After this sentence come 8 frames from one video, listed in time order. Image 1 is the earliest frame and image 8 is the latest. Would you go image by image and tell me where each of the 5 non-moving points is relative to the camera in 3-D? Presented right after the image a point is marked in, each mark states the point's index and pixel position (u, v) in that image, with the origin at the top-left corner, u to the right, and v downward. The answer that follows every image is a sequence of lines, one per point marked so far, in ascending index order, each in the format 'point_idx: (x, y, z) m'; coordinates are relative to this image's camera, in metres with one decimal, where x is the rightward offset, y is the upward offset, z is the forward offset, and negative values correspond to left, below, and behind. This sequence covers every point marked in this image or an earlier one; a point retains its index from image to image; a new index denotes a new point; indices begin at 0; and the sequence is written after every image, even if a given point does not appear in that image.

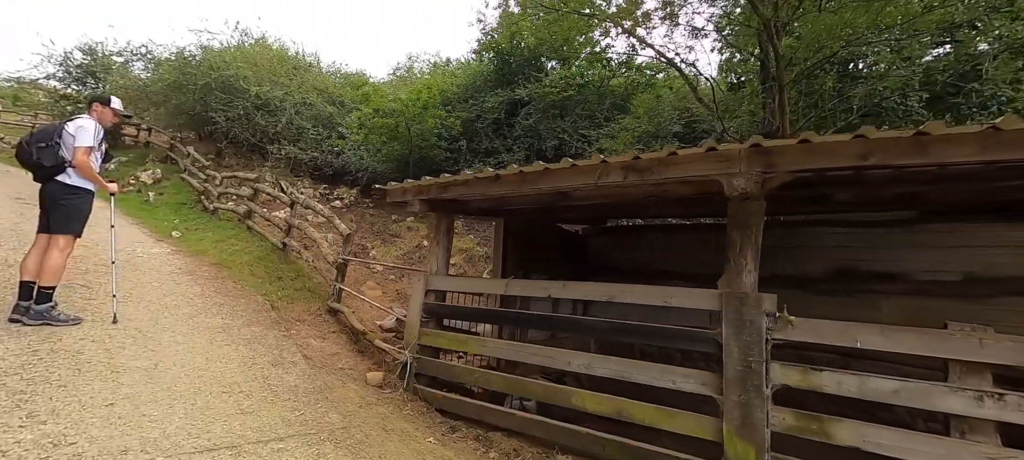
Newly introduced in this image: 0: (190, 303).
0: (-3.5, -0.8, +5.6) m
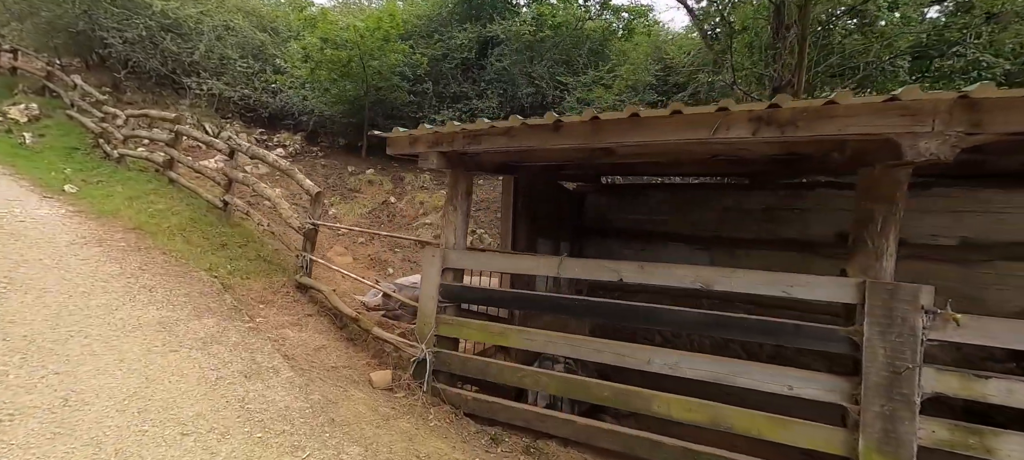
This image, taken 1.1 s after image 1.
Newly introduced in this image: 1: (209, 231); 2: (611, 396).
0: (-3.3, -0.5, +4.1) m
1: (-3.6, 0.0, +6.0) m
2: (+0.7, -1.1, +3.4) m
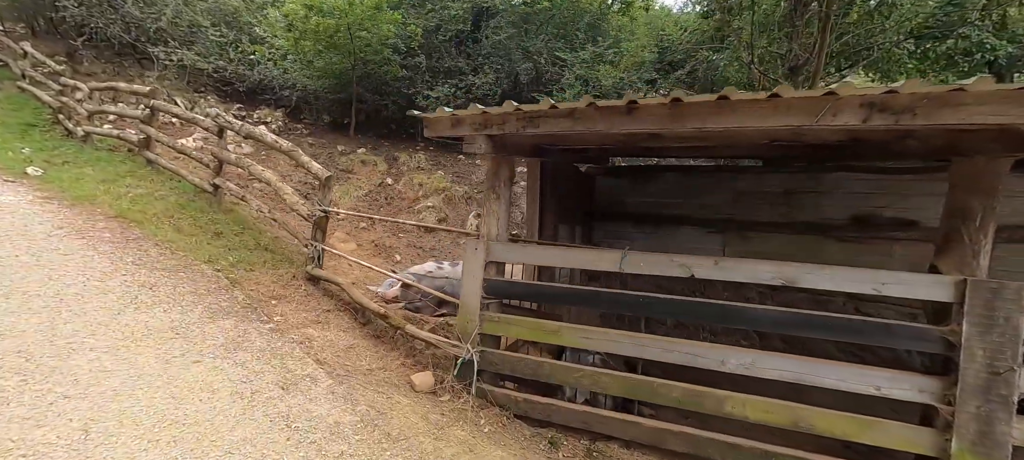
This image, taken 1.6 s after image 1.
0: (-3.0, -0.4, +3.6) m
1: (-3.4, +0.1, +5.5) m
2: (+1.1, -1.1, +3.2) m
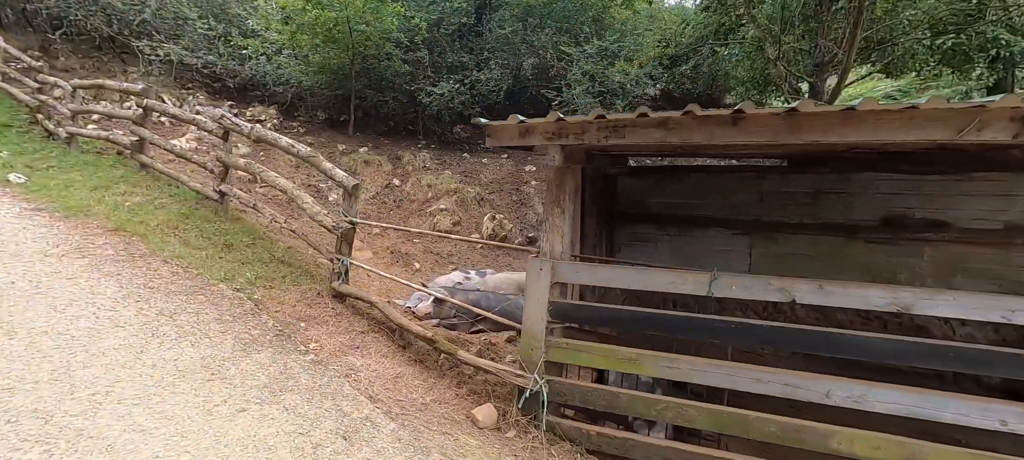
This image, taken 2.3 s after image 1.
0: (-2.5, -0.6, +3.2) m
1: (-3.0, 0.0, +5.0) m
2: (+1.5, -1.2, +3.0) m
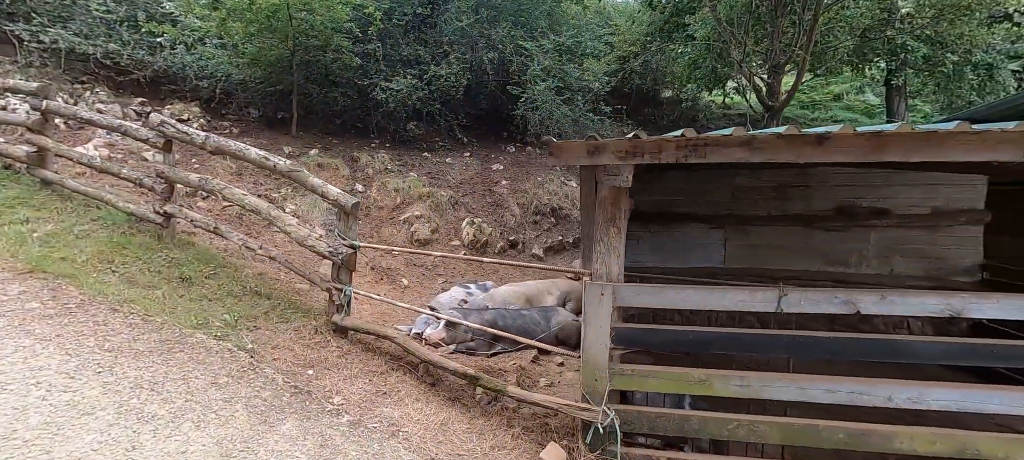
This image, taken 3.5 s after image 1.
0: (-2.1, -0.8, +2.4) m
1: (-2.9, -0.3, +4.1) m
2: (+2.0, -1.2, +2.9) m
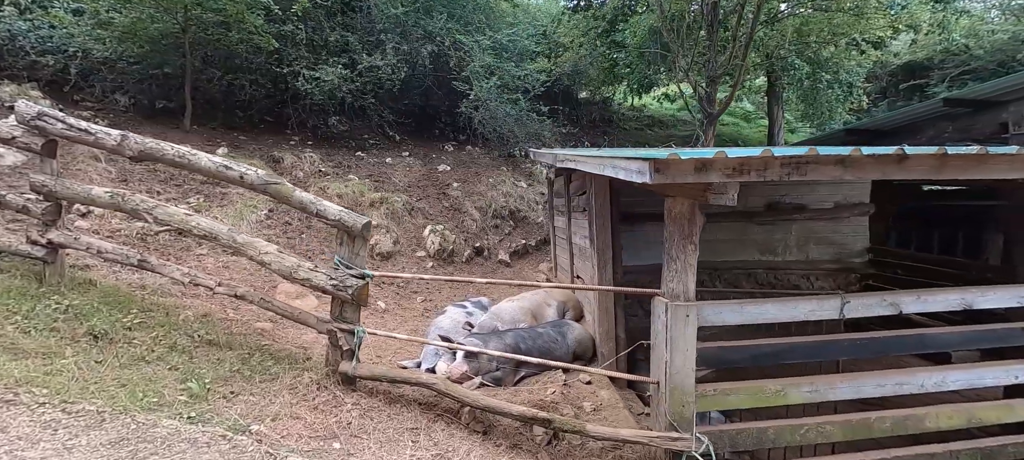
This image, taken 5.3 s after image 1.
0: (-1.3, -1.0, +1.4) m
1: (-2.5, -0.5, +2.8) m
2: (+2.5, -1.2, +2.9) m
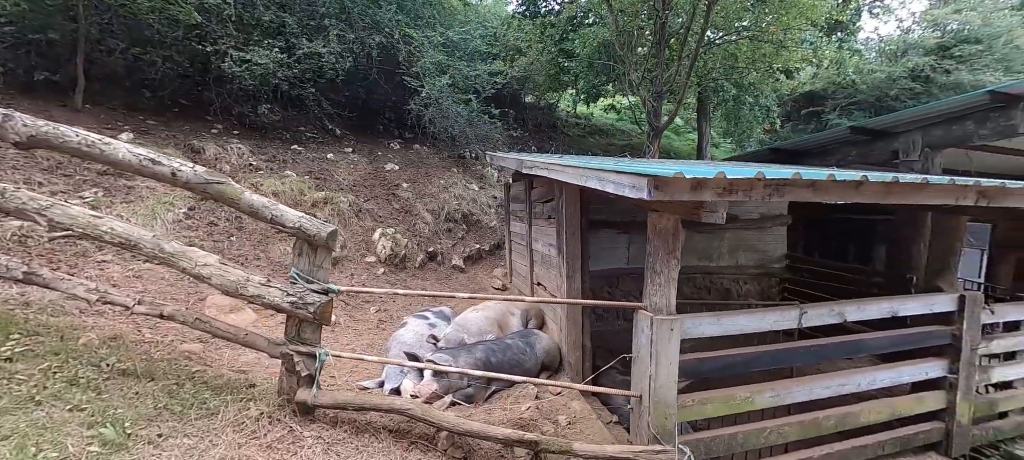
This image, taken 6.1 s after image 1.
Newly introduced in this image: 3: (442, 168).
0: (-1.1, -1.0, +0.9) m
1: (-2.6, -0.5, +2.1) m
2: (+2.4, -1.2, +2.9) m
3: (-0.9, +0.8, +6.6) m
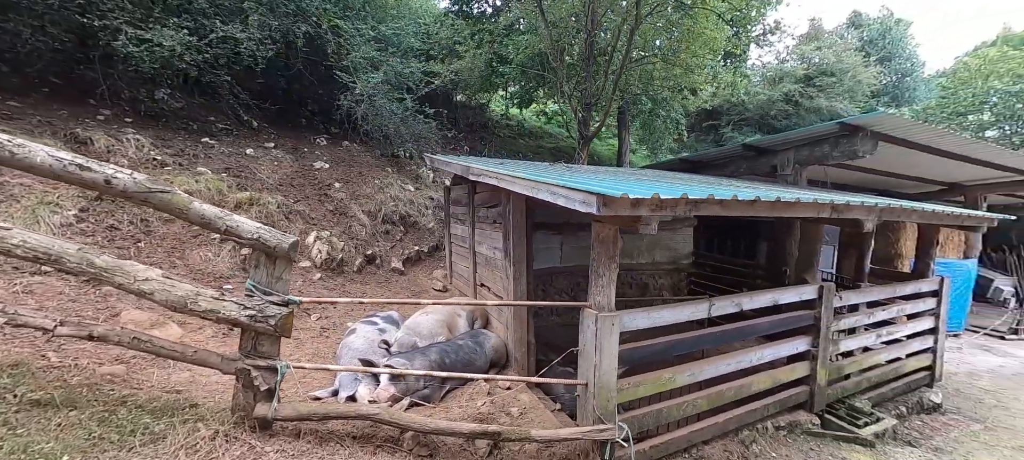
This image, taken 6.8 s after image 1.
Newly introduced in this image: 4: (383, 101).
0: (-1.0, -1.0, +0.7) m
1: (-2.6, -0.5, +1.7) m
2: (+2.2, -1.3, +3.4) m
3: (-1.8, +0.8, +6.4) m
4: (-1.7, +1.7, +6.6) m
